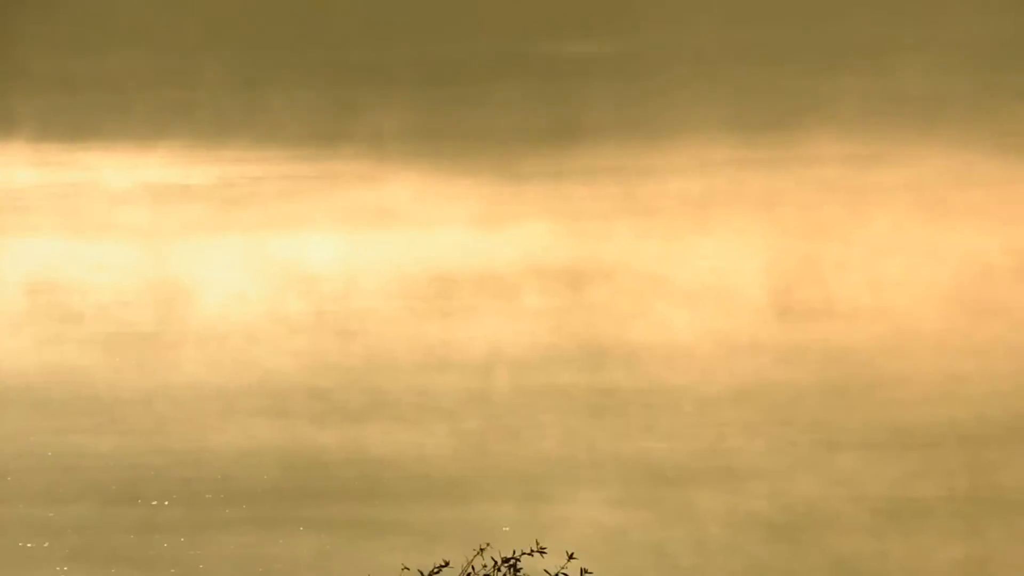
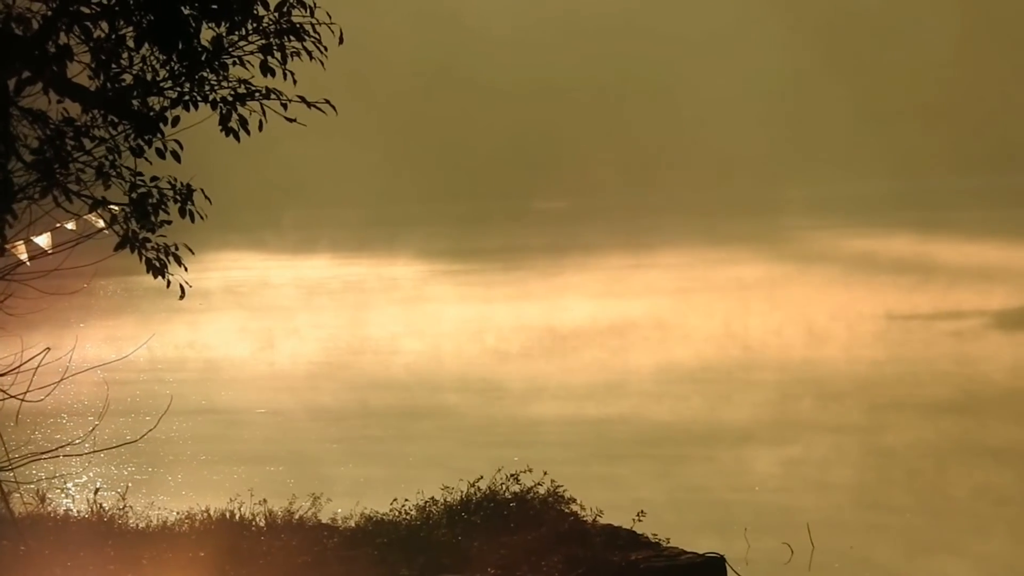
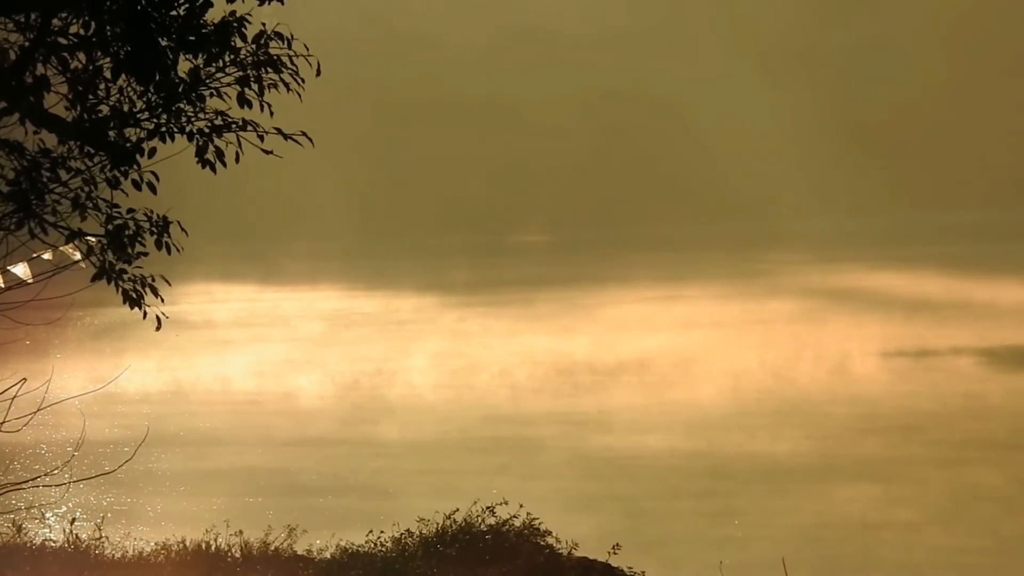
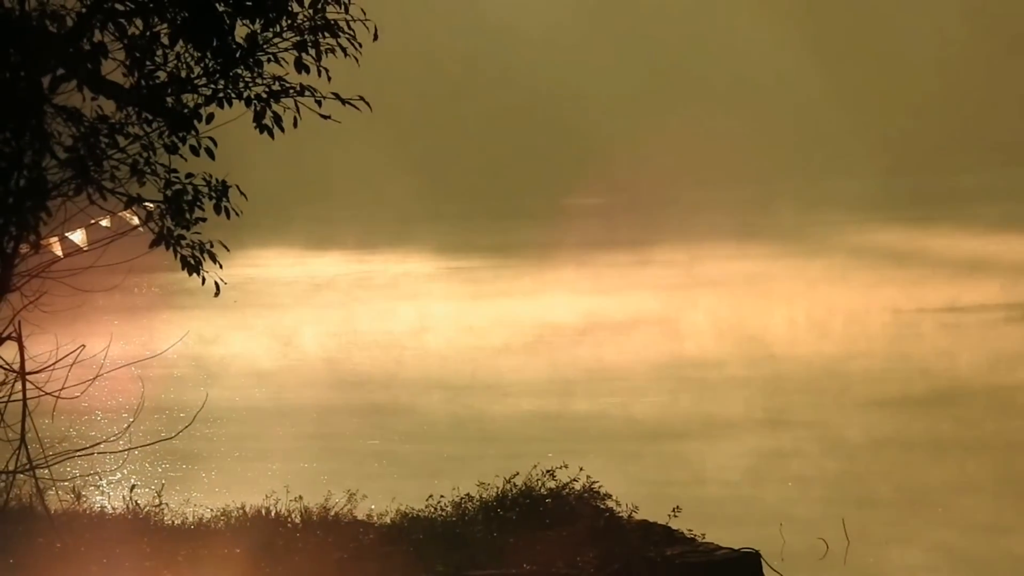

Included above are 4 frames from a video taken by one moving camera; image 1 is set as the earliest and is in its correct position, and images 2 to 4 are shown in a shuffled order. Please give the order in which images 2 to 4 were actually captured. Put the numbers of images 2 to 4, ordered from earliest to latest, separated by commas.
4, 2, 3
